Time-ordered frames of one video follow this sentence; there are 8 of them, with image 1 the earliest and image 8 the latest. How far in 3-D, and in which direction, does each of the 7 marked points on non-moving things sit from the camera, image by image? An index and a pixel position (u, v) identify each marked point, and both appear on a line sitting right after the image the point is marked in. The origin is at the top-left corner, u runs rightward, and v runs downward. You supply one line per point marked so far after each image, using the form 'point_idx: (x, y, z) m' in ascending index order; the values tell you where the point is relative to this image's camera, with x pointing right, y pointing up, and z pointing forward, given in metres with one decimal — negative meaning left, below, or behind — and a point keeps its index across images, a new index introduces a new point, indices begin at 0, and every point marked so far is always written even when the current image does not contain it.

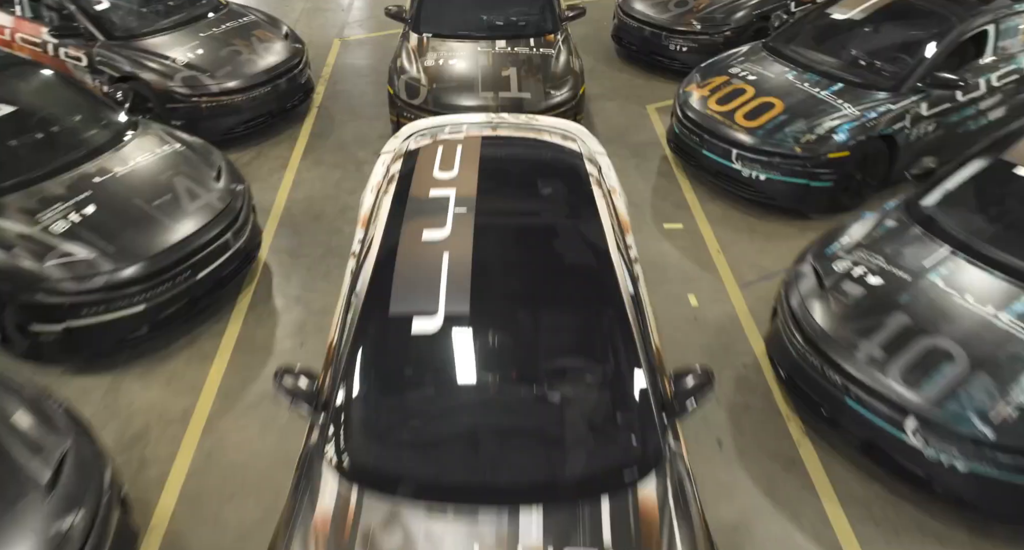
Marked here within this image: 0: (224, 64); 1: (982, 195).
0: (-2.8, +2.1, +7.1) m
1: (+3.0, +0.5, +4.6) m
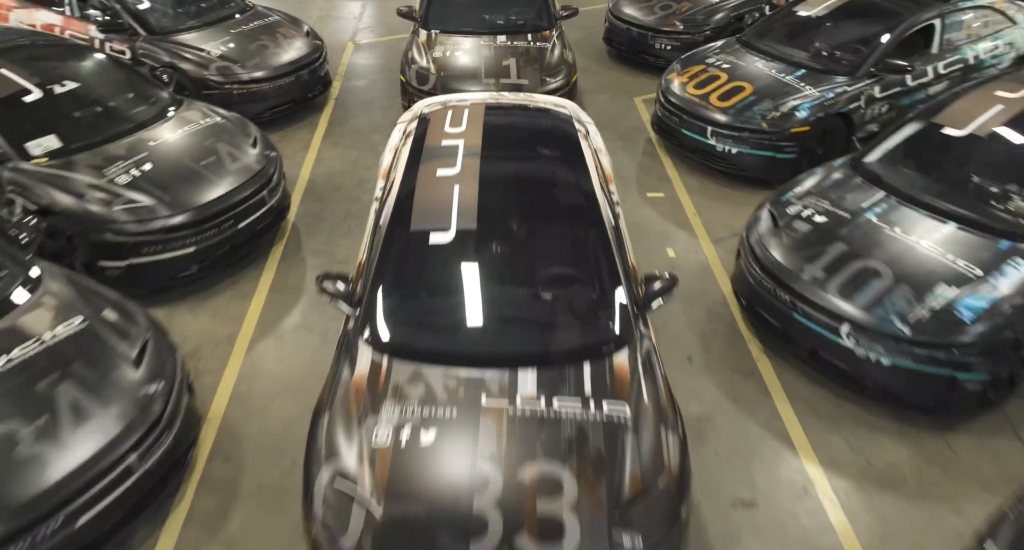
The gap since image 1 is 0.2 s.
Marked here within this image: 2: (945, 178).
0: (-2.8, +2.4, +7.9) m
1: (+3.0, +0.9, +5.3) m
2: (+3.1, +0.7, +5.1) m
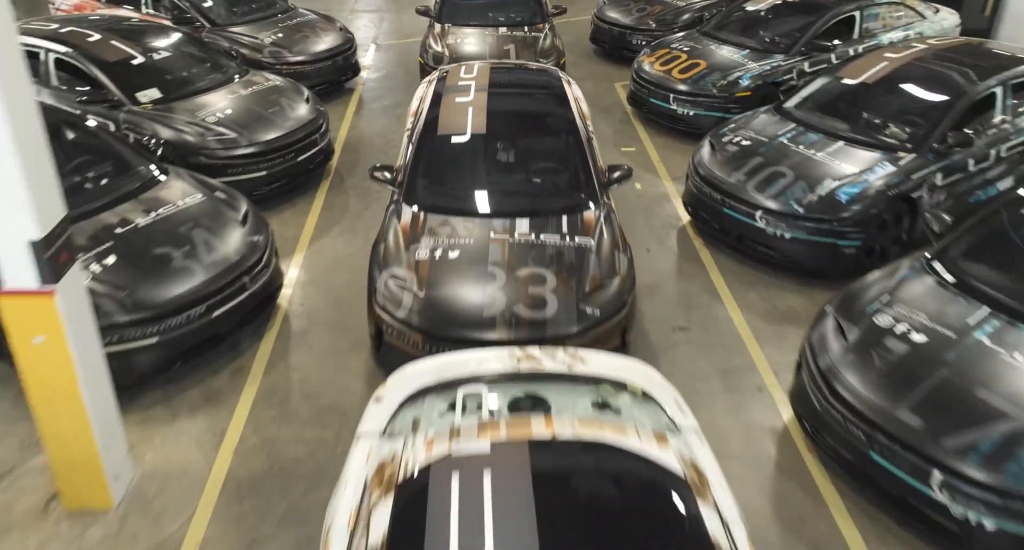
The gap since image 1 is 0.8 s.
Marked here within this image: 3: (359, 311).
0: (-2.8, +3.1, +9.5) m
1: (+3.0, +1.7, +6.9) m
2: (+3.1, +1.5, +6.7) m
3: (-1.2, -0.3, +5.6) m
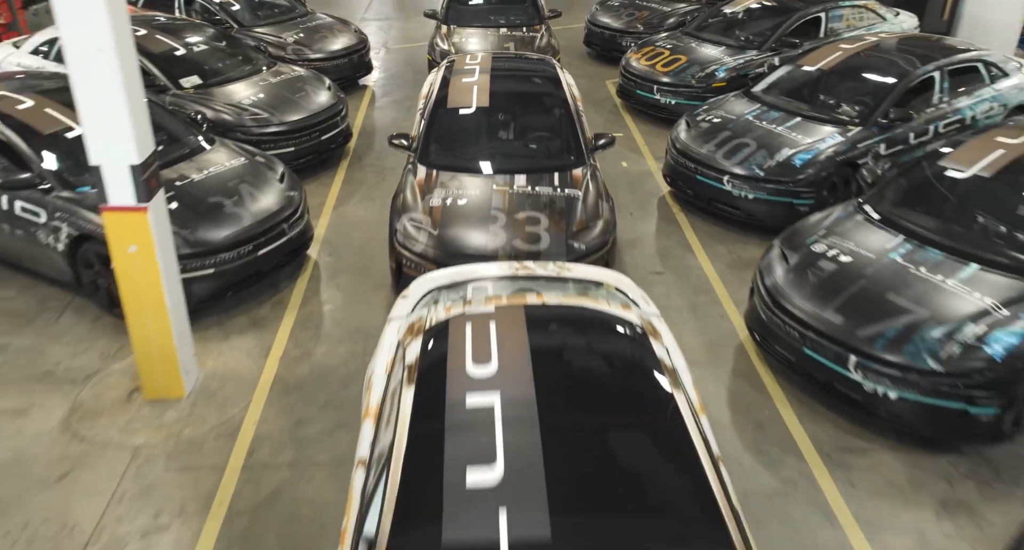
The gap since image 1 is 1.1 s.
0: (-2.9, +3.4, +10.5) m
1: (+3.0, +2.1, +7.9) m
2: (+3.1, +1.9, +7.6) m
3: (-1.2, +0.1, +6.5) m
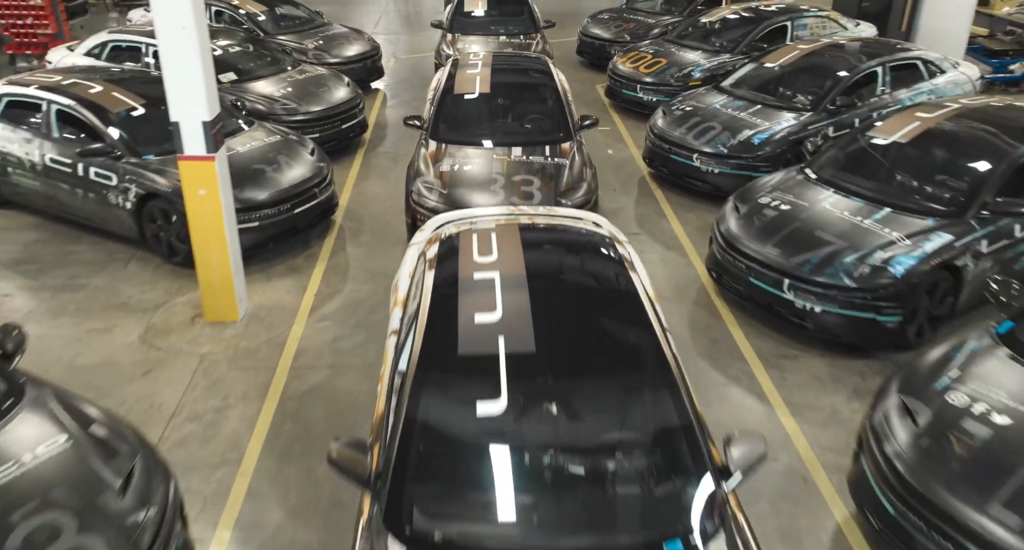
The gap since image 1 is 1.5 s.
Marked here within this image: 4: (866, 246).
0: (-2.9, +3.7, +11.6) m
1: (+2.9, +2.5, +9.0) m
2: (+3.0, +2.3, +8.7) m
3: (-1.2, +0.5, +7.5) m
4: (+2.7, +0.2, +5.4) m
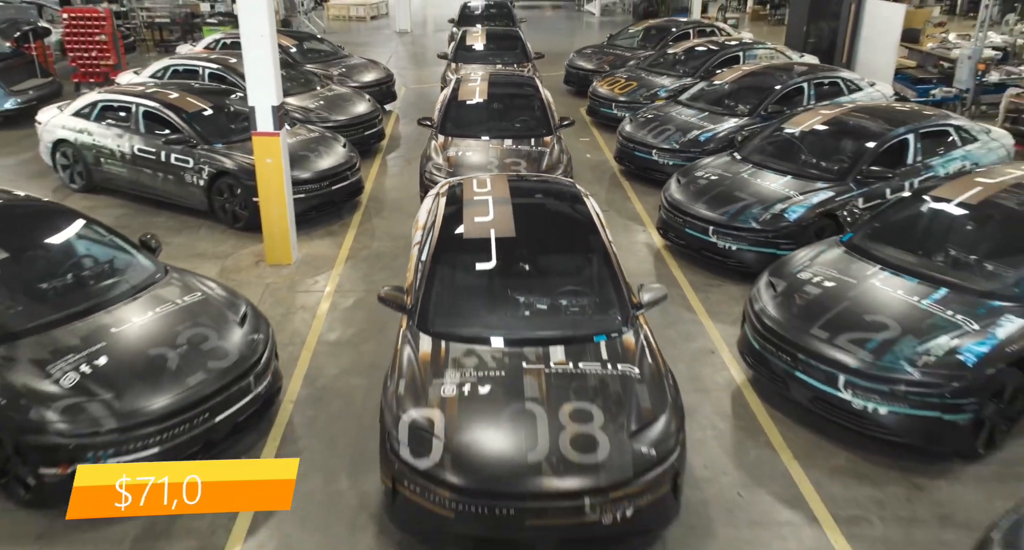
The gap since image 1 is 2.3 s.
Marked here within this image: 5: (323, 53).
0: (-3.0, +3.8, +13.6) m
1: (+2.8, +2.7, +10.9) m
2: (+2.9, +2.6, +10.6) m
3: (-1.3, +0.9, +9.3) m
4: (+2.6, +0.7, +7.2) m
5: (-3.7, +4.4, +14.2) m
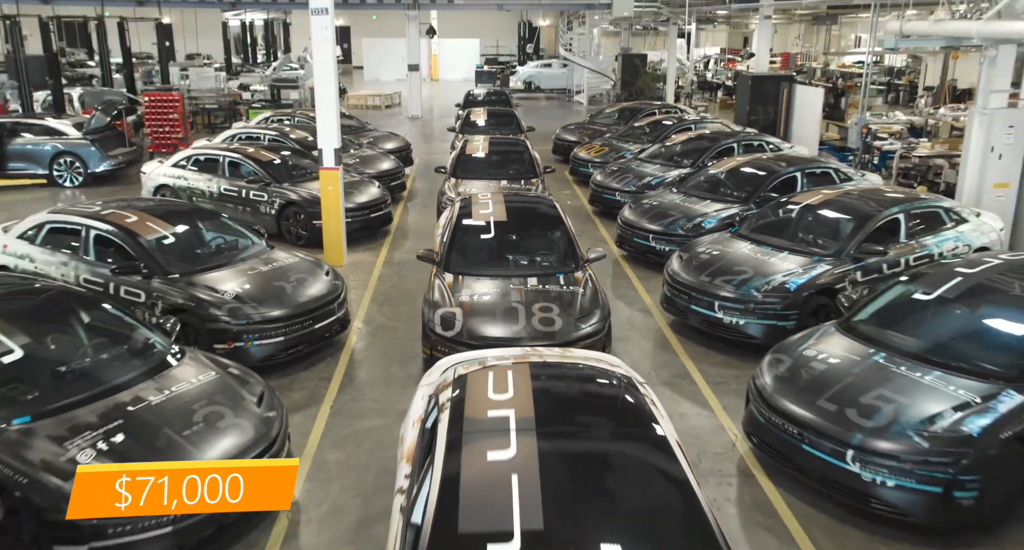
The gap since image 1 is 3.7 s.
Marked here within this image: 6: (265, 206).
0: (-3.1, +3.0, +16.6) m
1: (+2.8, +2.3, +13.8) m
2: (+2.9, +2.2, +13.5) m
3: (-1.4, +0.7, +12.0) m
4: (+2.5, +0.8, +9.9) m
5: (-3.8, +3.6, +17.3) m
6: (-3.8, +1.1, +11.1) m
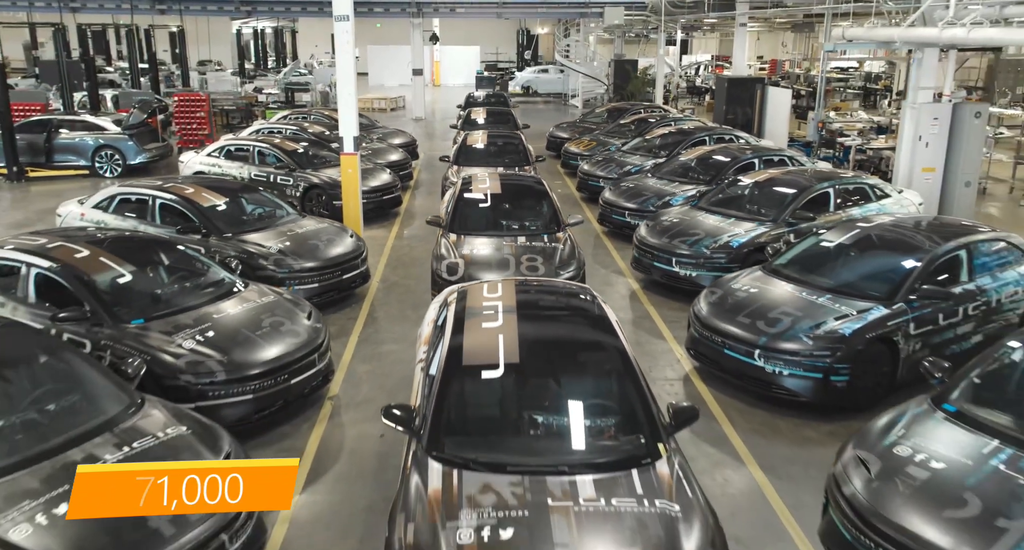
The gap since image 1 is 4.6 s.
0: (-3.1, +3.4, +18.2) m
1: (+2.7, +2.7, +15.3) m
2: (+2.8, +2.6, +15.0) m
3: (-1.5, +1.1, +13.5) m
4: (+2.4, +1.2, +11.4) m
5: (-3.9, +3.9, +18.9) m
6: (-3.9, +1.5, +12.6) m
